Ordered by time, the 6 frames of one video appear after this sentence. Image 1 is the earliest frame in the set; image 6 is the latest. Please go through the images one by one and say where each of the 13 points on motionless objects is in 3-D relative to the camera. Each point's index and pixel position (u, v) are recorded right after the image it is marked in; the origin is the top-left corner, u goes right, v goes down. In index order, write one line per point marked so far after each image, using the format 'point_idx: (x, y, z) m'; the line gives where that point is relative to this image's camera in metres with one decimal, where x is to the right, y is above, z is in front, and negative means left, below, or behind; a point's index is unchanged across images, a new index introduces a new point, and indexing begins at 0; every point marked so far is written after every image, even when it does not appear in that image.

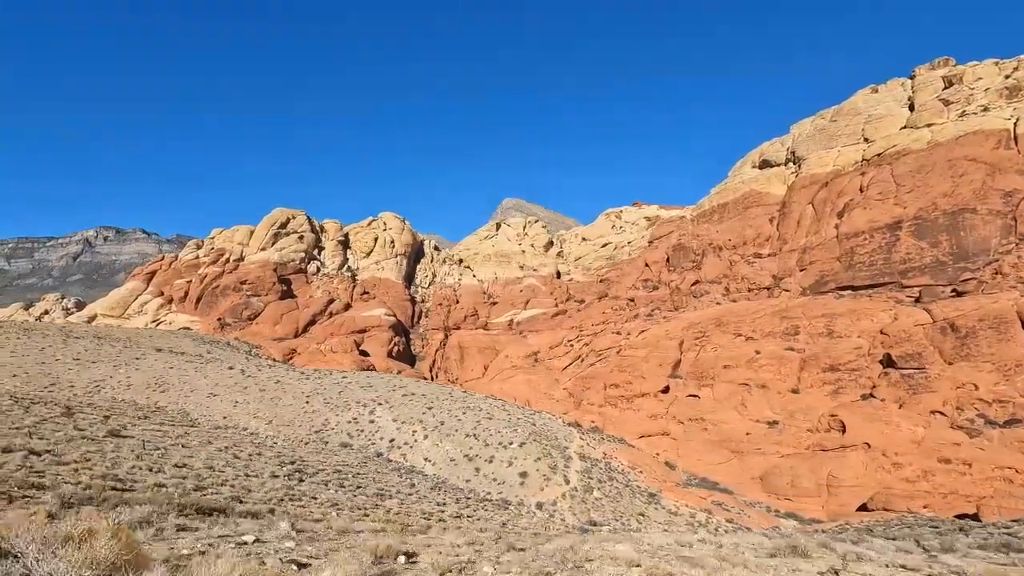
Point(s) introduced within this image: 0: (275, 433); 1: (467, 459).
0: (-7.3, -4.6, +18.5) m
1: (-1.3, -5.0, +17.3) m
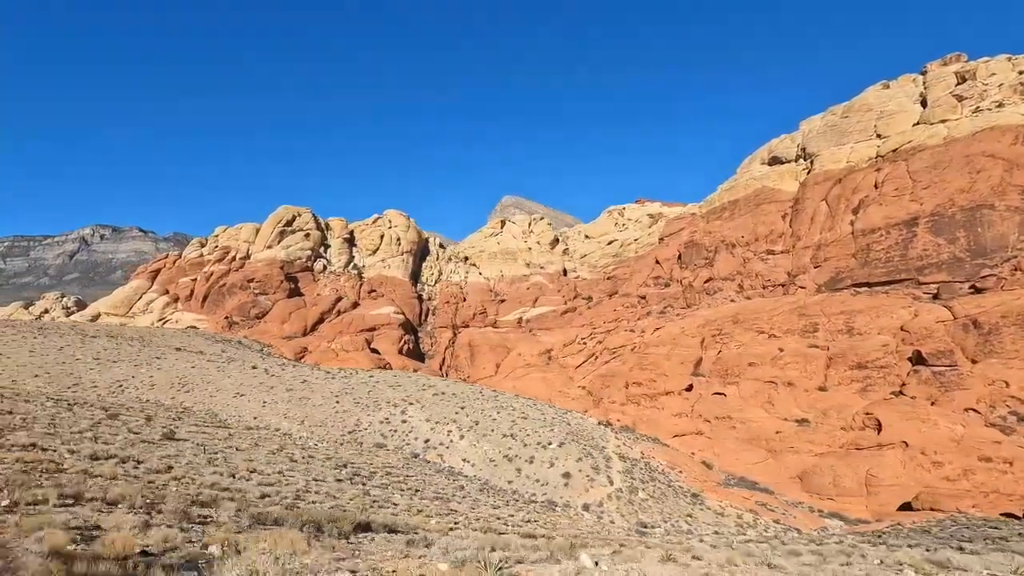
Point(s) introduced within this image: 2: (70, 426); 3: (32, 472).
0: (-6.2, -4.5, +18.2) m
1: (-0.1, -4.9, +17.0) m
2: (-10.5, -3.4, +14.3) m
3: (-8.0, -3.1, +10.0) m
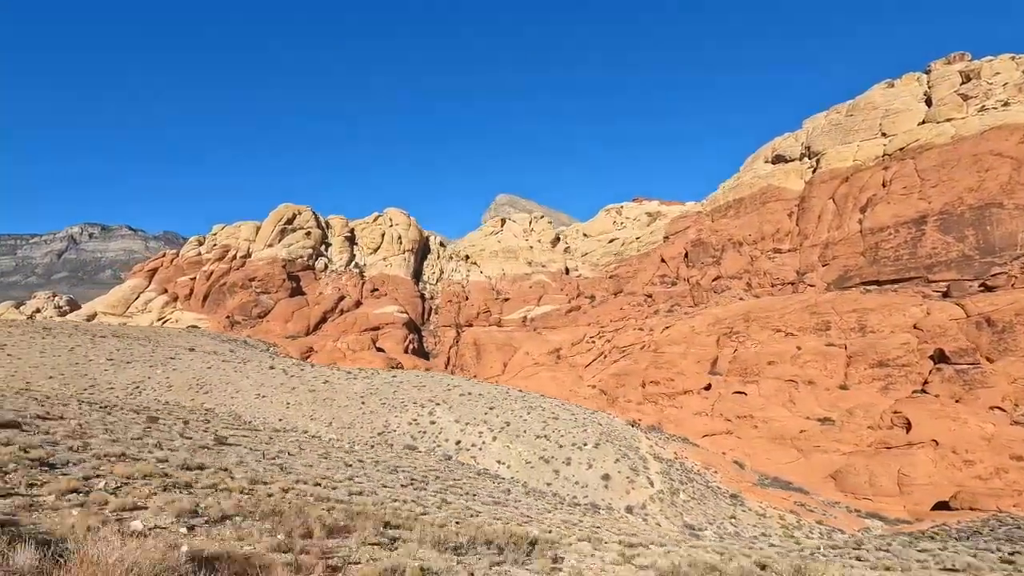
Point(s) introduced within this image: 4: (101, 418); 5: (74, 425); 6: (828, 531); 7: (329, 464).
0: (-5.2, -4.5, +17.8) m
1: (+0.9, -4.9, +16.7) m
2: (-9.4, -3.4, +13.8) m
3: (-6.9, -3.1, +9.5) m
4: (-10.7, -3.4, +15.2) m
5: (-10.0, -3.1, +13.5) m
6: (+8.0, -6.2, +15.0) m
7: (-4.7, -4.5, +15.0) m
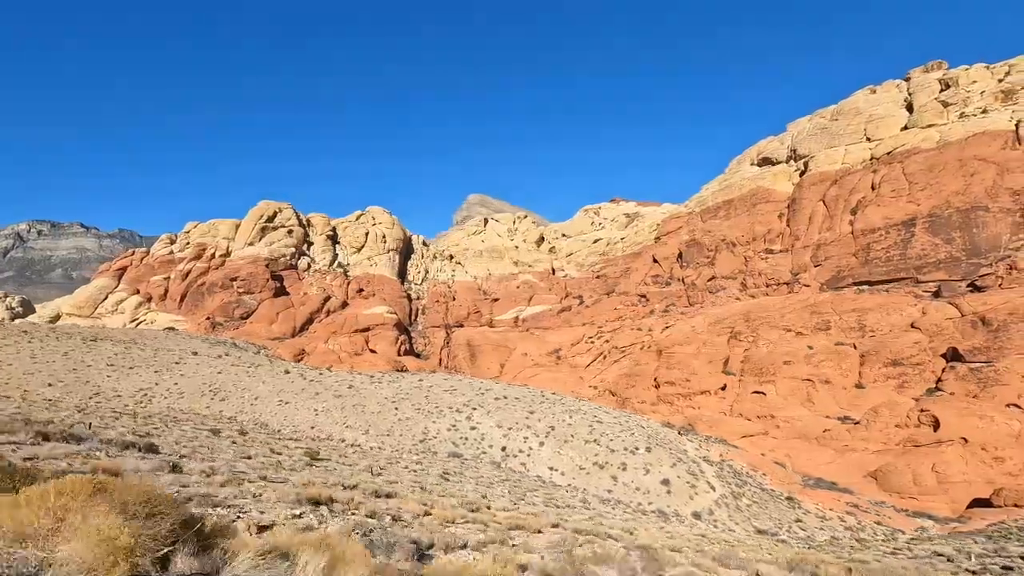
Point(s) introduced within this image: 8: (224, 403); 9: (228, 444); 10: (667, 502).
0: (-3.8, -4.5, +16.9) m
1: (+2.4, -4.9, +16.2) m
2: (-7.7, -3.4, +12.7) m
3: (-4.9, -3.1, +8.6) m
4: (-9.1, -3.4, +14.0) m
5: (-8.3, -3.1, +12.3) m
6: (+9.6, -6.2, +15.0) m
7: (-3.1, -4.5, +14.2) m
8: (-9.6, -3.8, +19.7) m
9: (-7.2, -3.9, +14.6) m
10: (+3.9, -5.4, +14.9) m
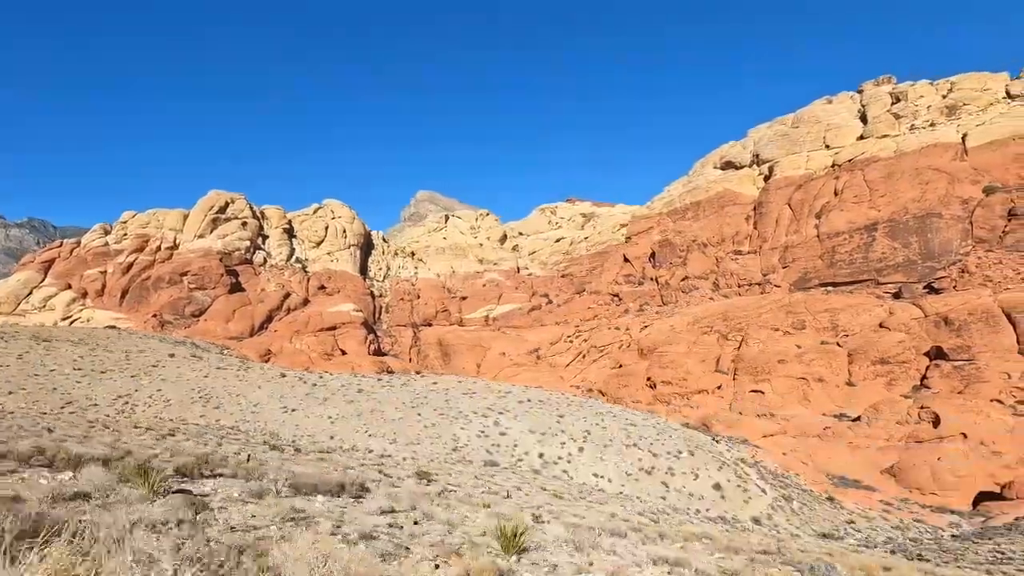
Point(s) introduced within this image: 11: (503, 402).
0: (-2.7, -4.4, +15.7) m
1: (+3.5, -4.9, +15.6) m
2: (-6.1, -3.3, +11.0) m
3: (-2.9, -3.0, +7.3) m
4: (-7.6, -3.3, +12.2) m
5: (-6.6, -3.0, +10.6) m
6: (+10.8, -6.2, +15.2) m
7: (-1.7, -4.4, +13.0) m
8: (-8.7, -3.7, +17.8) m
9: (-5.8, -3.8, +13.0) m
10: (+5.2, -5.4, +14.5) m
11: (-0.4, -3.7, +19.1) m
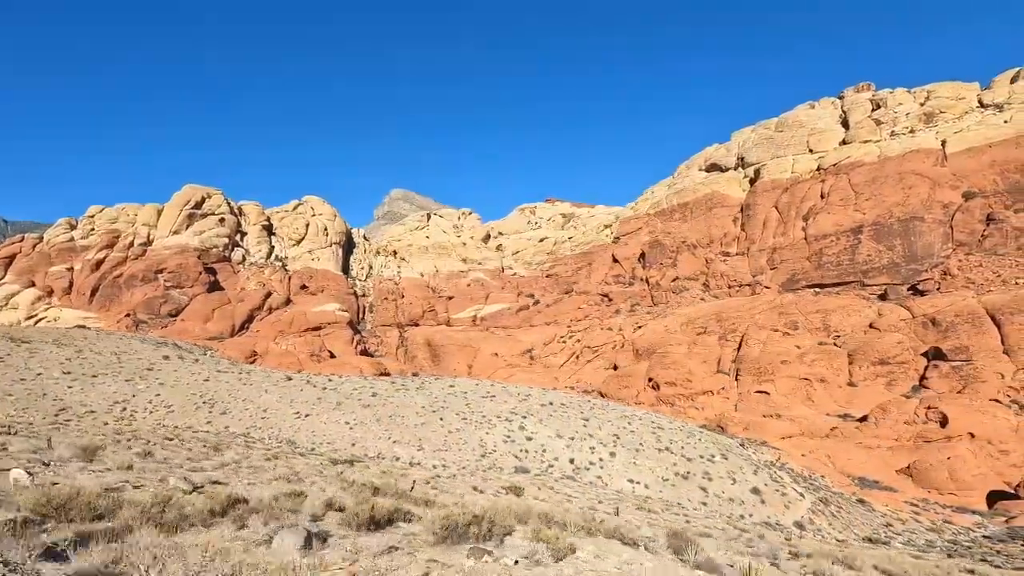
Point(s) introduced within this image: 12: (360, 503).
0: (-1.8, -4.4, +14.9) m
1: (+4.4, -4.9, +15.3) m
2: (-5.0, -3.3, +10.1) m
3: (-1.6, -3.0, +6.5) m
4: (-6.5, -3.3, +11.2) m
5: (-5.5, -3.0, +9.7) m
6: (+11.7, -6.3, +15.2) m
7: (-0.7, -4.4, +12.4) m
8: (-8.0, -3.6, +16.7) m
9: (-4.8, -3.8, +12.1) m
10: (+6.1, -5.4, +14.2) m
11: (+0.3, -3.6, +18.5) m
12: (-2.8, -3.9, +10.9) m
